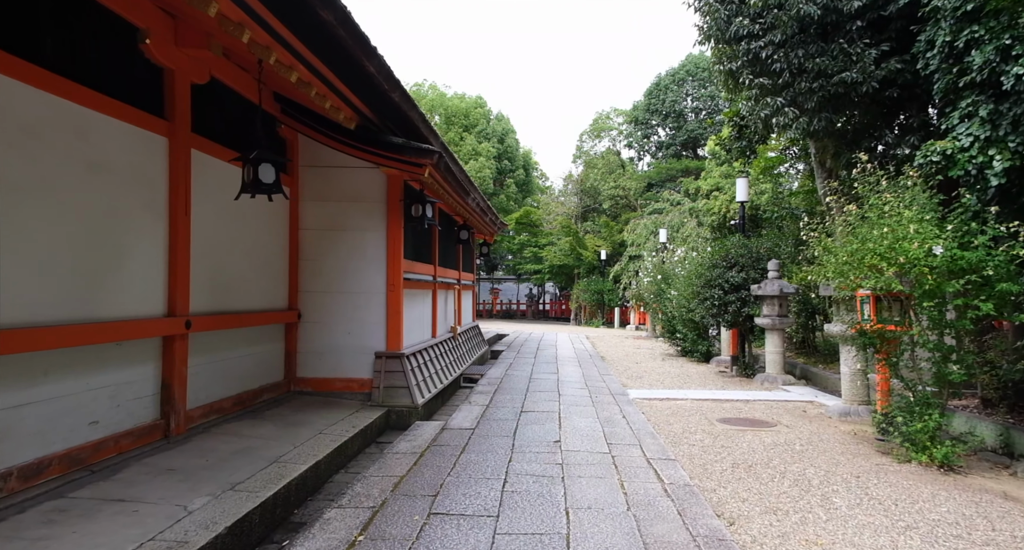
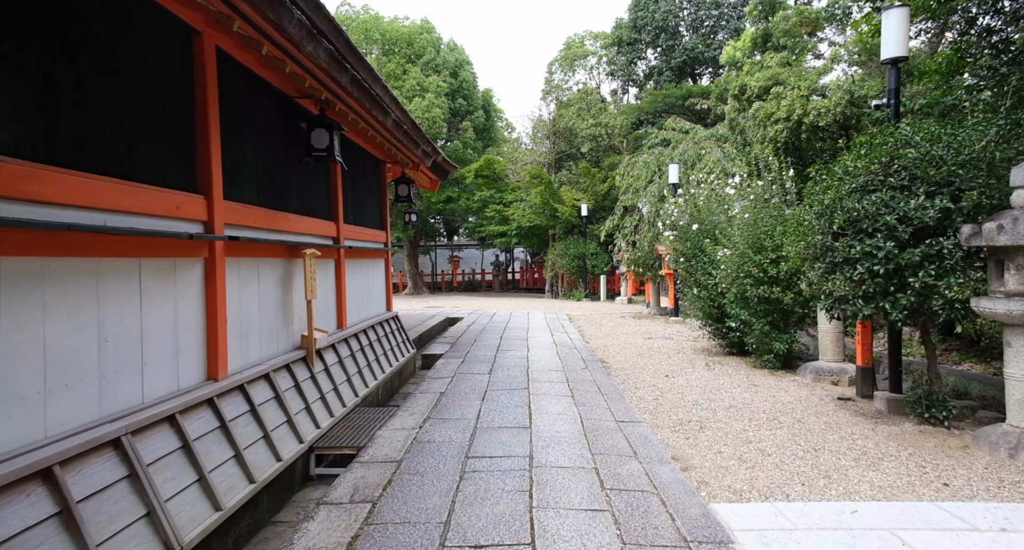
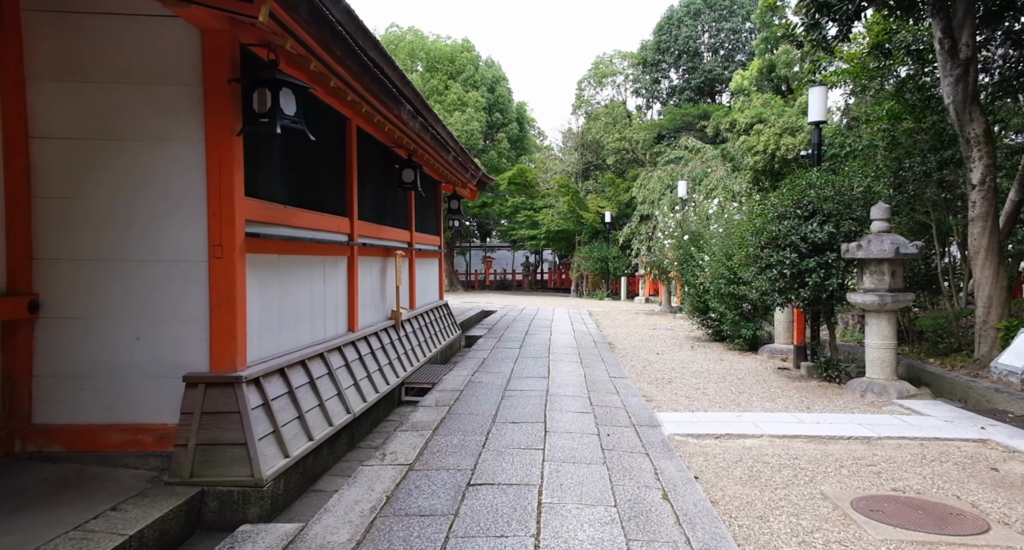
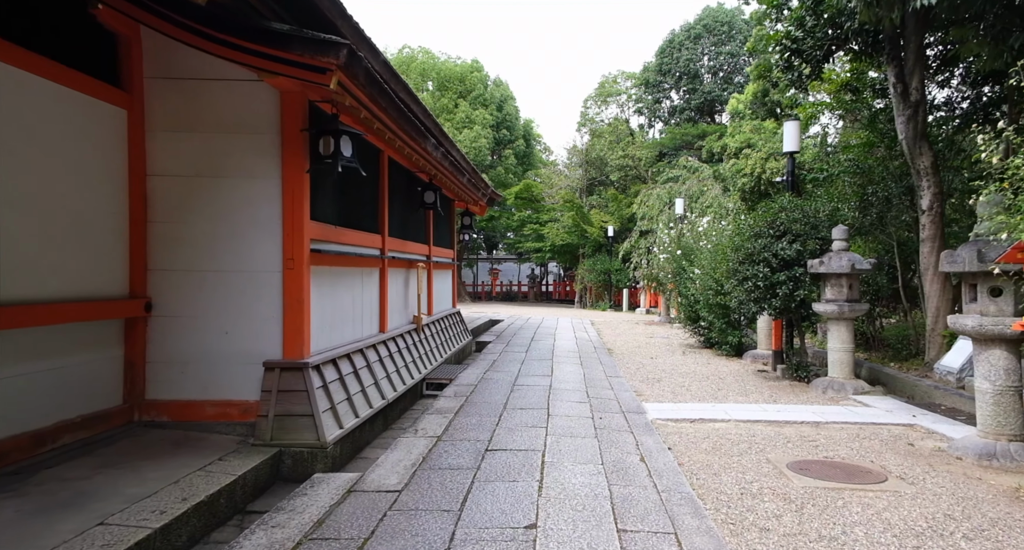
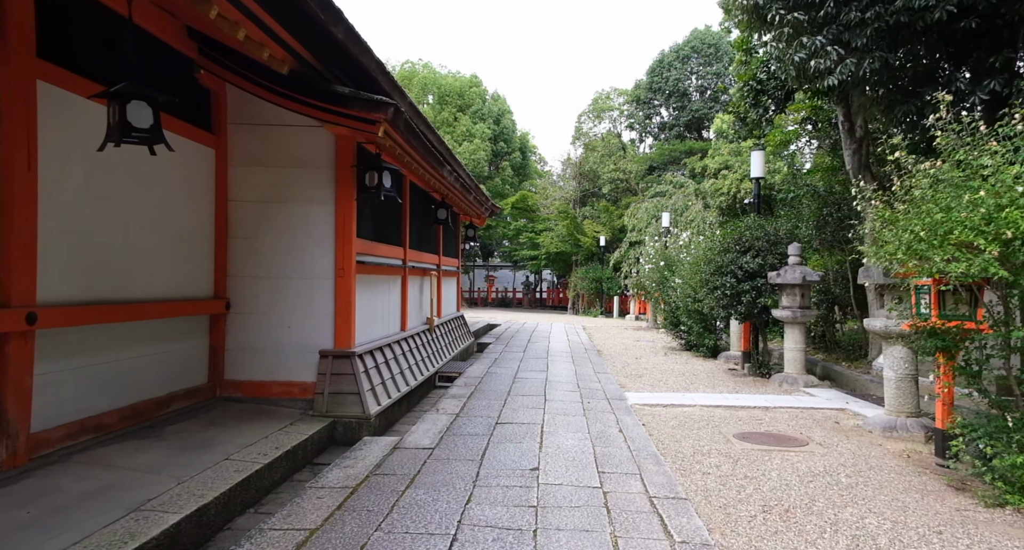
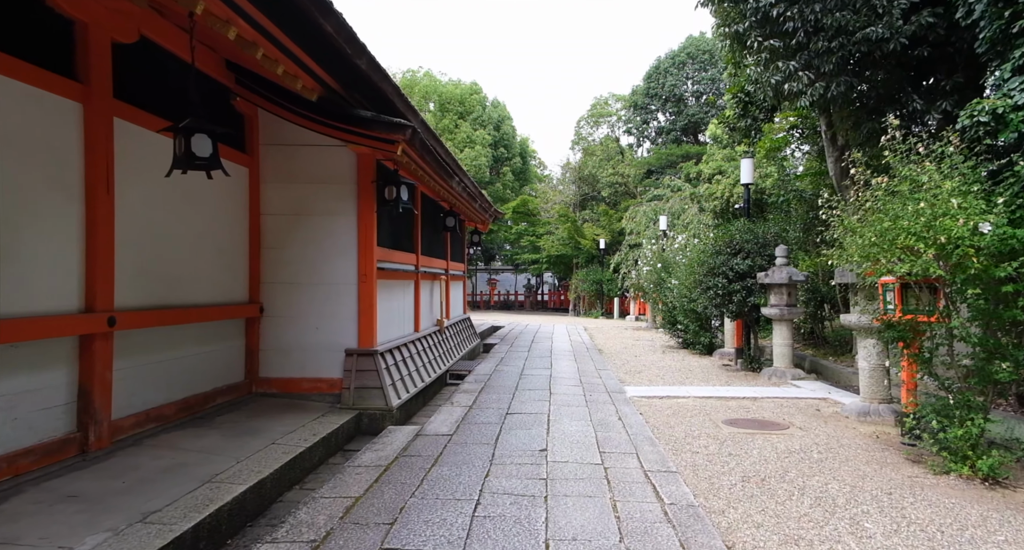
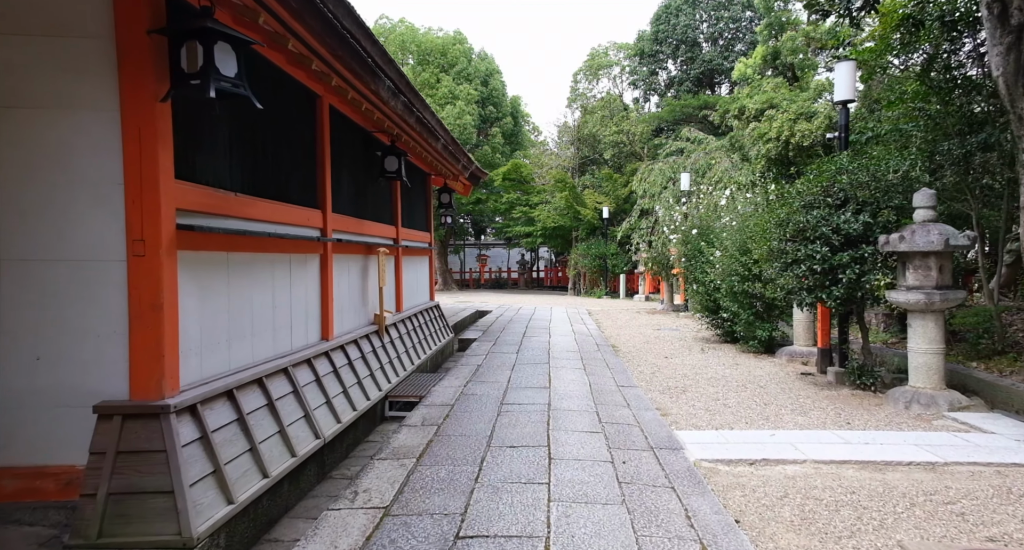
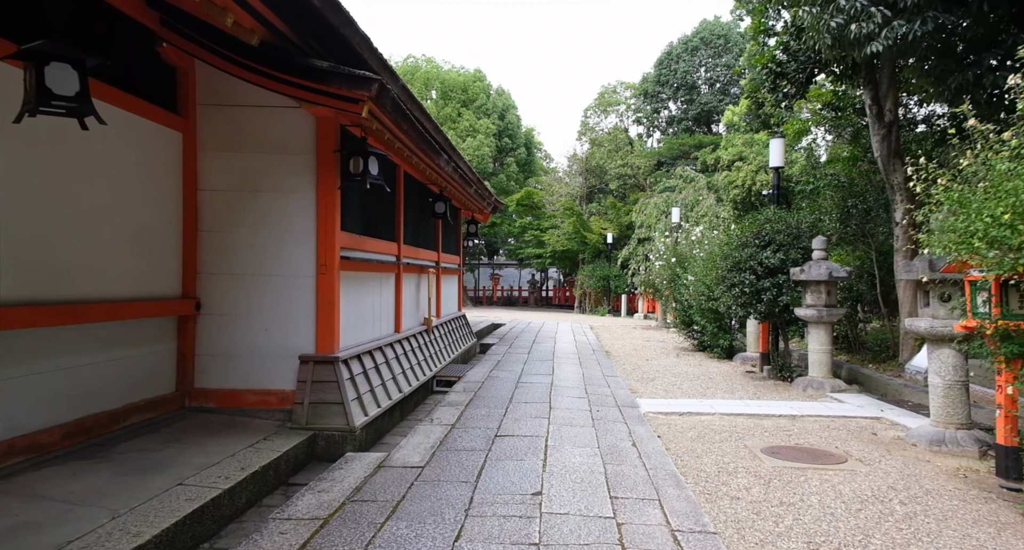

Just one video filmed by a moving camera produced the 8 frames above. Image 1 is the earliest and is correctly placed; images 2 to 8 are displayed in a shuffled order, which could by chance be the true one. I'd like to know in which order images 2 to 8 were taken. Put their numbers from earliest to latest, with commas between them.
6, 5, 8, 4, 3, 7, 2
